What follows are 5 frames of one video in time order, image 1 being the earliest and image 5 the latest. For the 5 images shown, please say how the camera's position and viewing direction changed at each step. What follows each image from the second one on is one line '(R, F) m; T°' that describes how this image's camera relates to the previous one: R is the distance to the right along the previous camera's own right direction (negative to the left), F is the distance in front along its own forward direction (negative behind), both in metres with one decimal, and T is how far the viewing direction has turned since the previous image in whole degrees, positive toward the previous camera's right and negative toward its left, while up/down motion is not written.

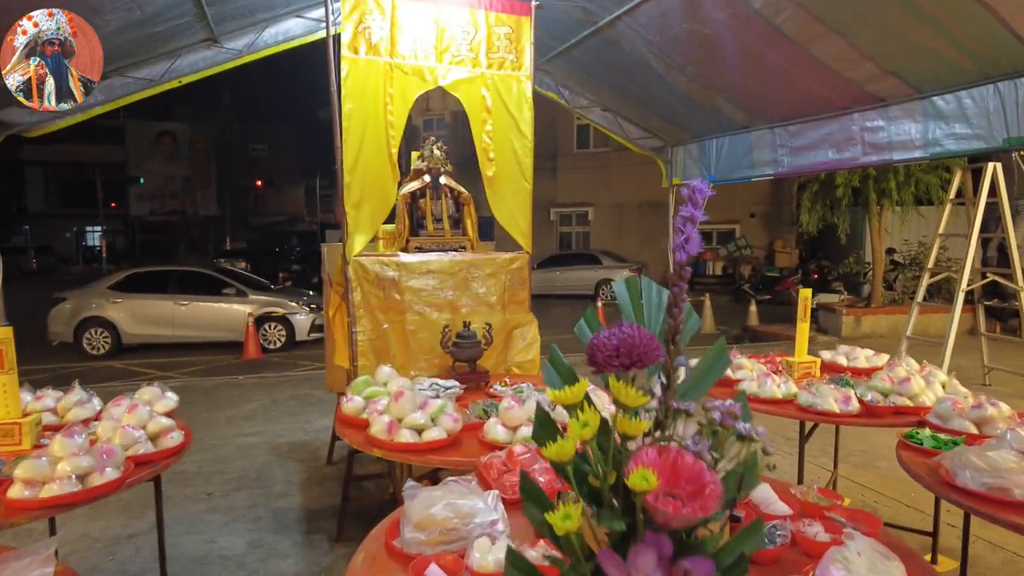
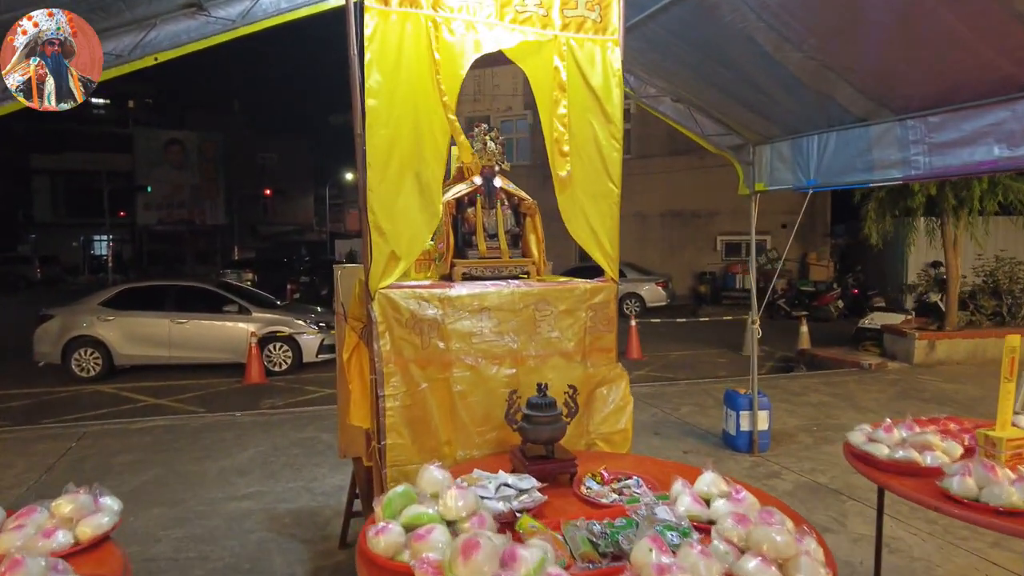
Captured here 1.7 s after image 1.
(-0.3, +1.0) m; -1°
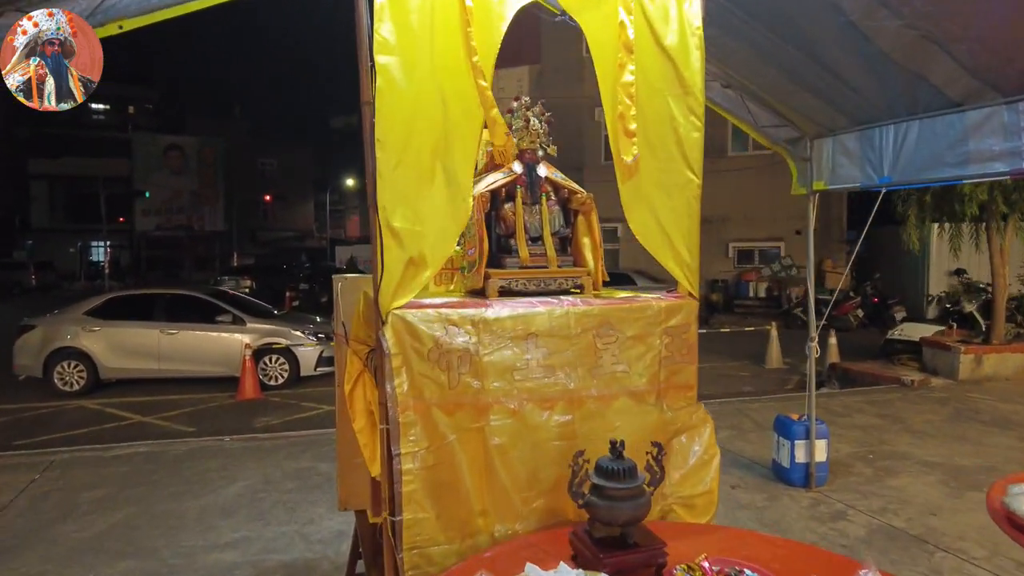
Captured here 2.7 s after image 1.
(-0.2, +0.6) m; 0°
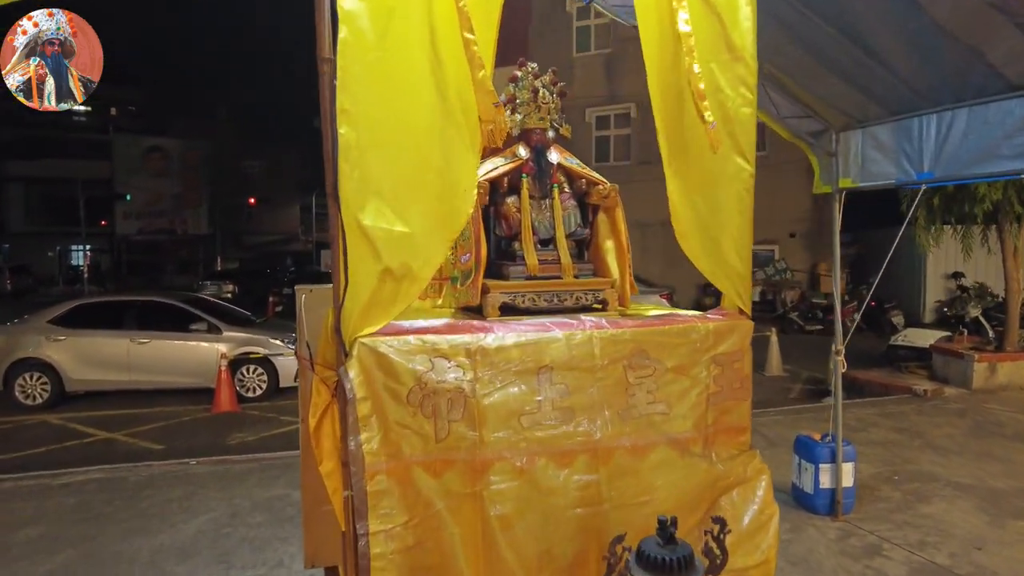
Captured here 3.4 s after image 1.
(0.0, +0.5) m; +1°
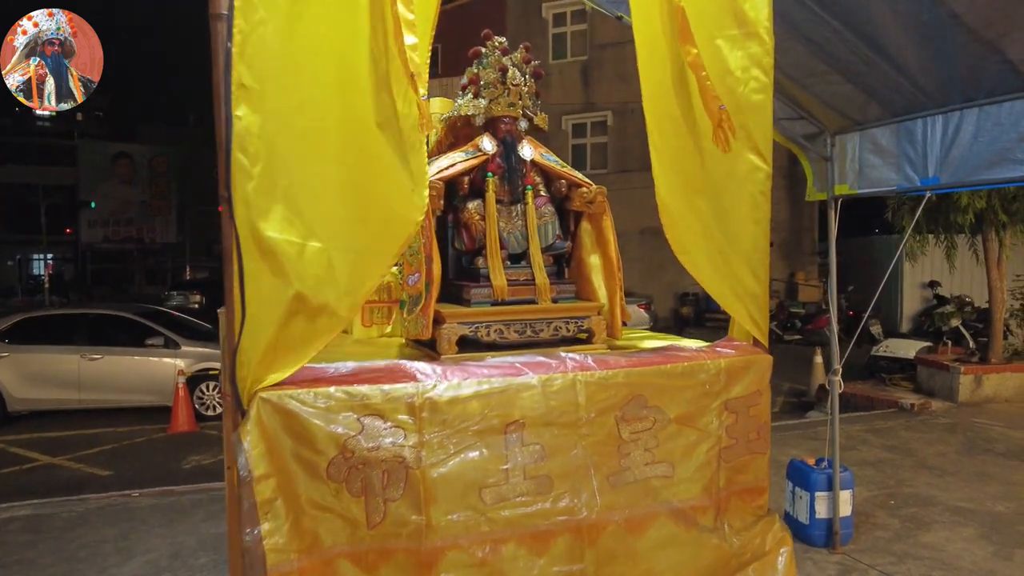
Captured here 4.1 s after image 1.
(0.0, +0.3) m; +2°
